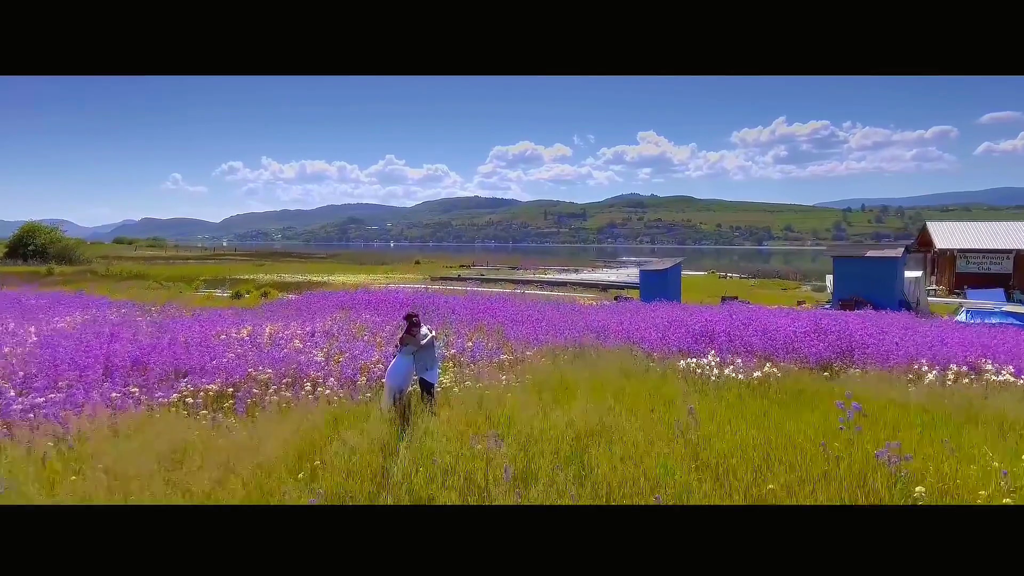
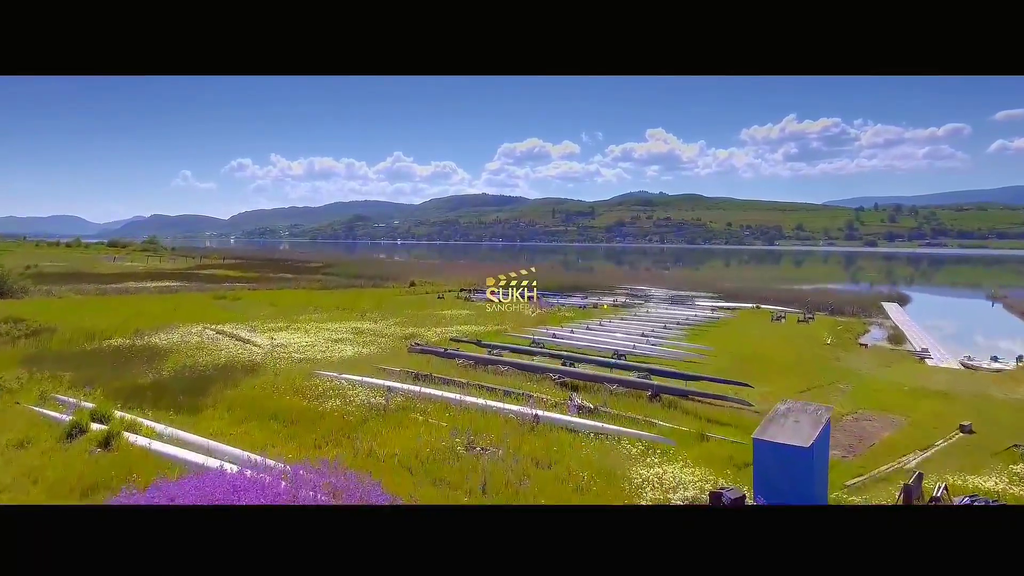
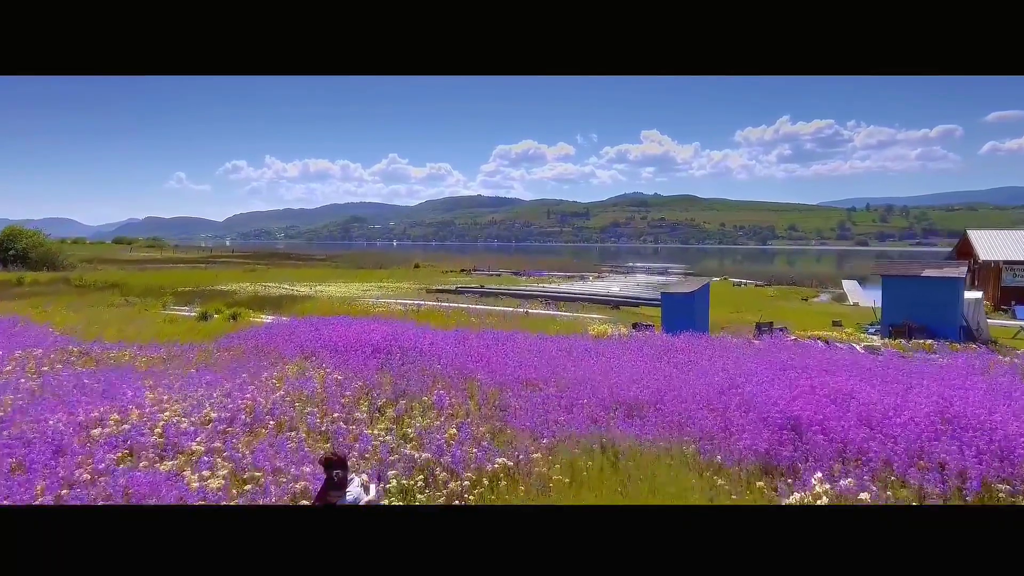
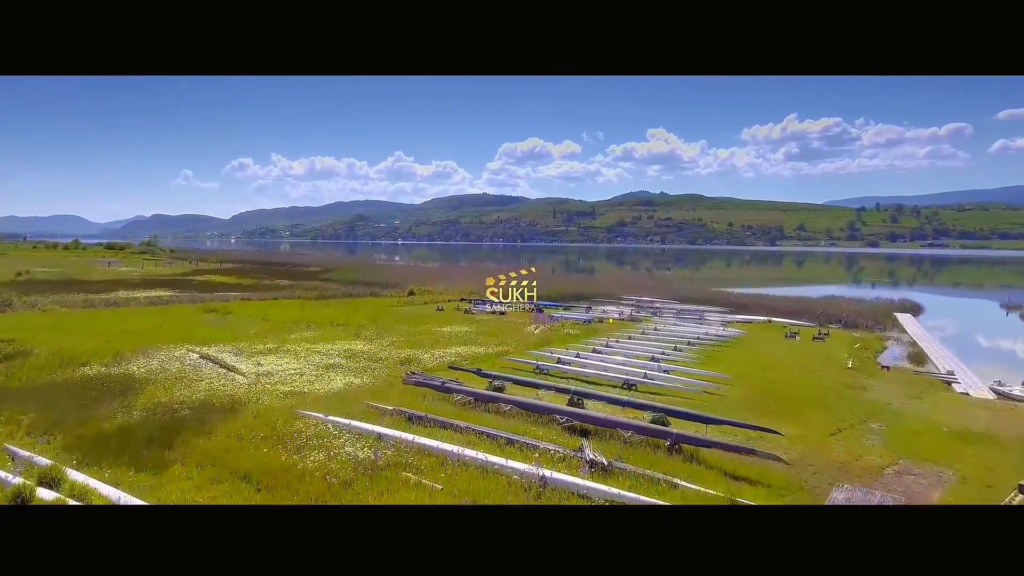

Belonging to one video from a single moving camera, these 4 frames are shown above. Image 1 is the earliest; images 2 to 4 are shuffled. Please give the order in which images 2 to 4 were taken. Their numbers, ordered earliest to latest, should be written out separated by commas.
3, 2, 4
